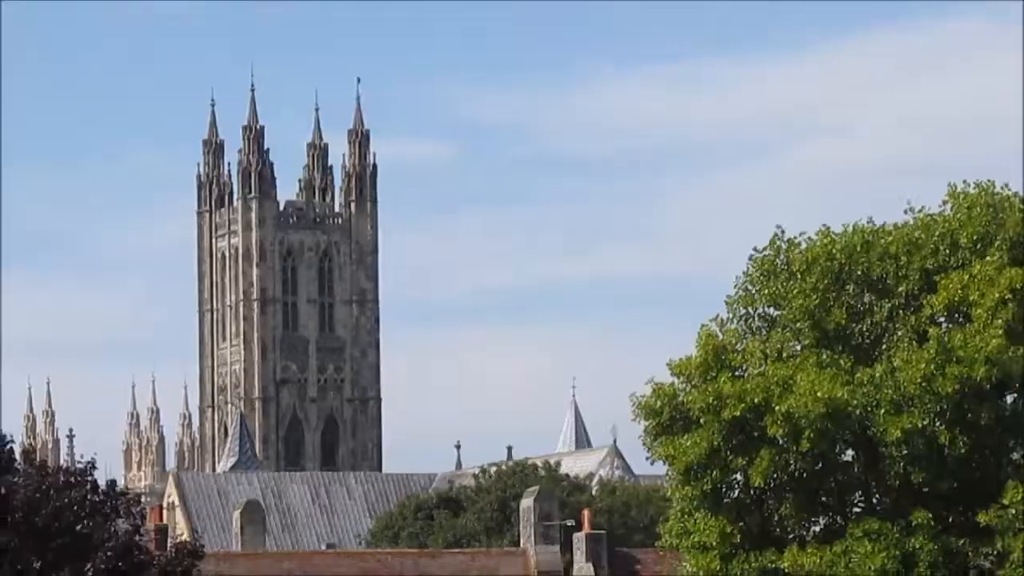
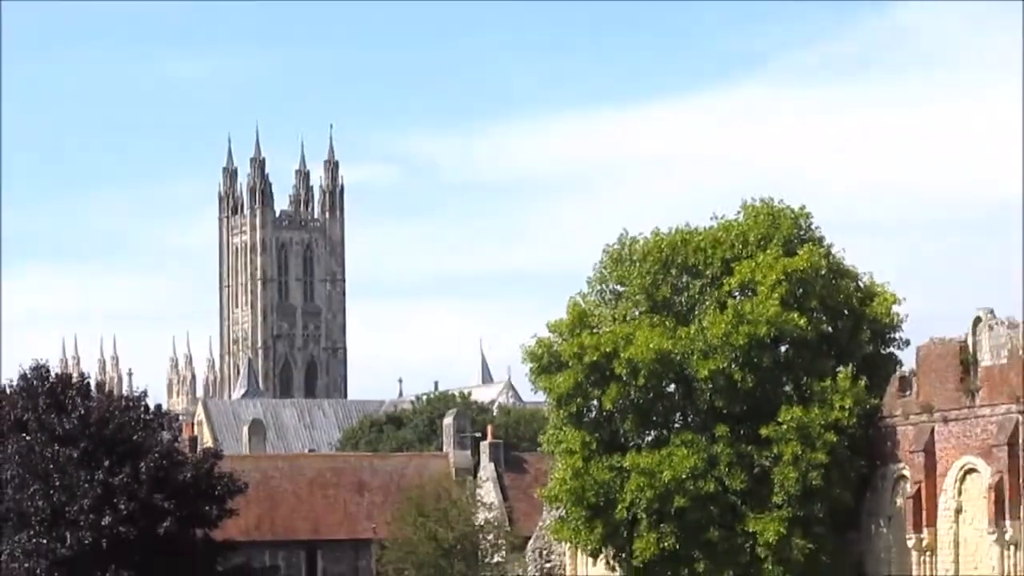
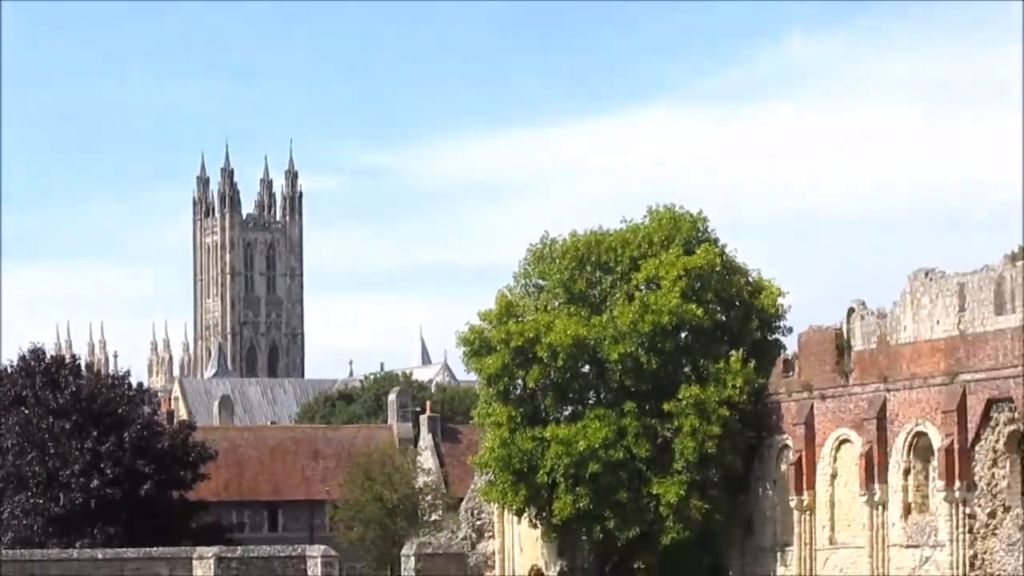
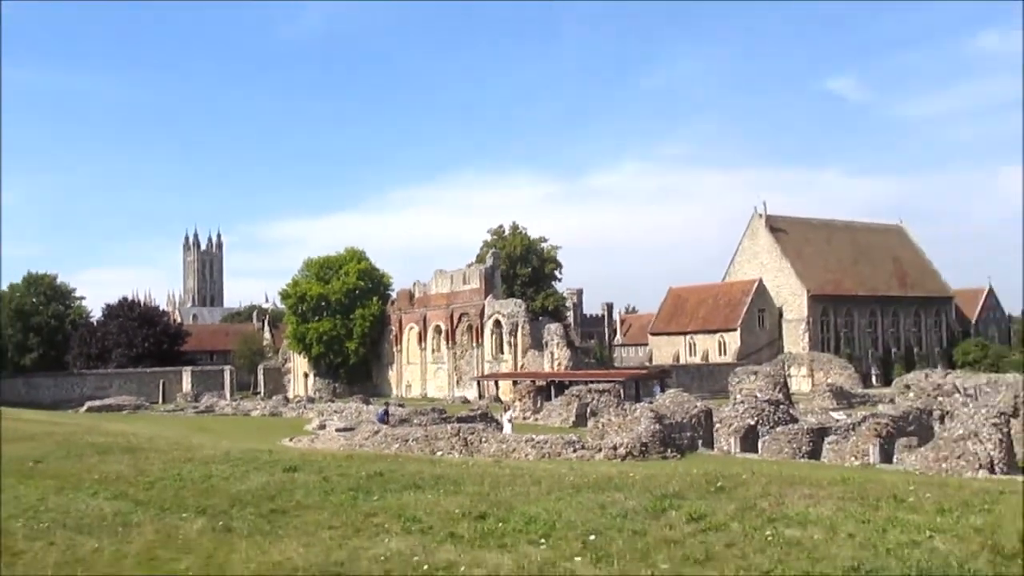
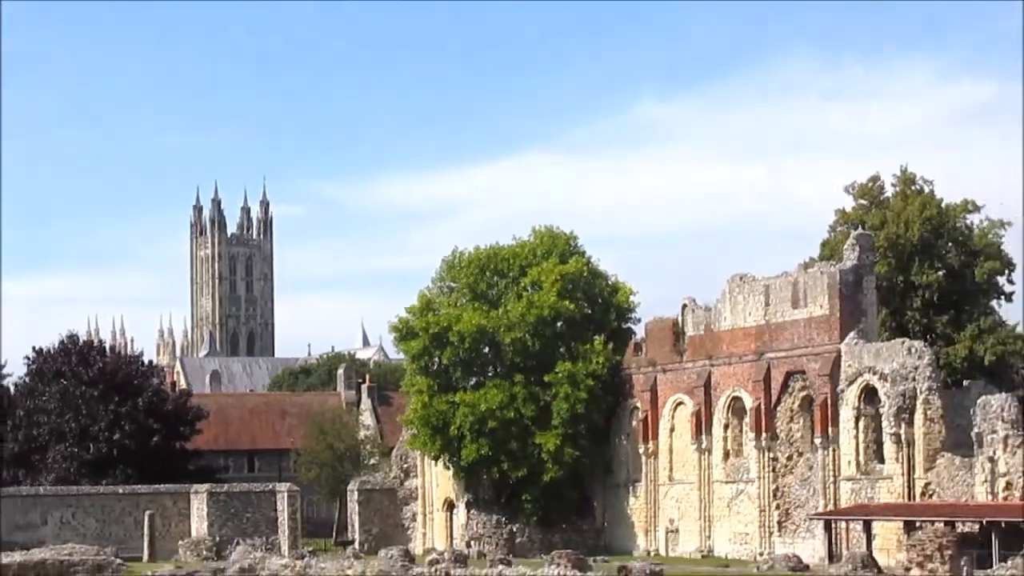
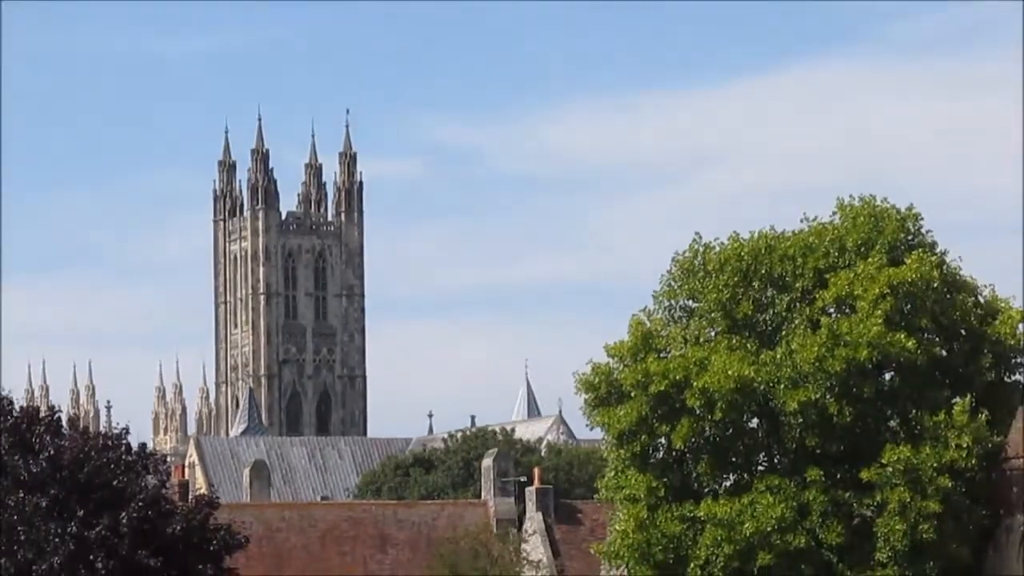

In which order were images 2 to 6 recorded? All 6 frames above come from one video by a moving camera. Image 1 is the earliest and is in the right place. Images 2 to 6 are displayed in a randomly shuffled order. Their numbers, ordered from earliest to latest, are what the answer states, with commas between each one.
6, 2, 3, 5, 4
